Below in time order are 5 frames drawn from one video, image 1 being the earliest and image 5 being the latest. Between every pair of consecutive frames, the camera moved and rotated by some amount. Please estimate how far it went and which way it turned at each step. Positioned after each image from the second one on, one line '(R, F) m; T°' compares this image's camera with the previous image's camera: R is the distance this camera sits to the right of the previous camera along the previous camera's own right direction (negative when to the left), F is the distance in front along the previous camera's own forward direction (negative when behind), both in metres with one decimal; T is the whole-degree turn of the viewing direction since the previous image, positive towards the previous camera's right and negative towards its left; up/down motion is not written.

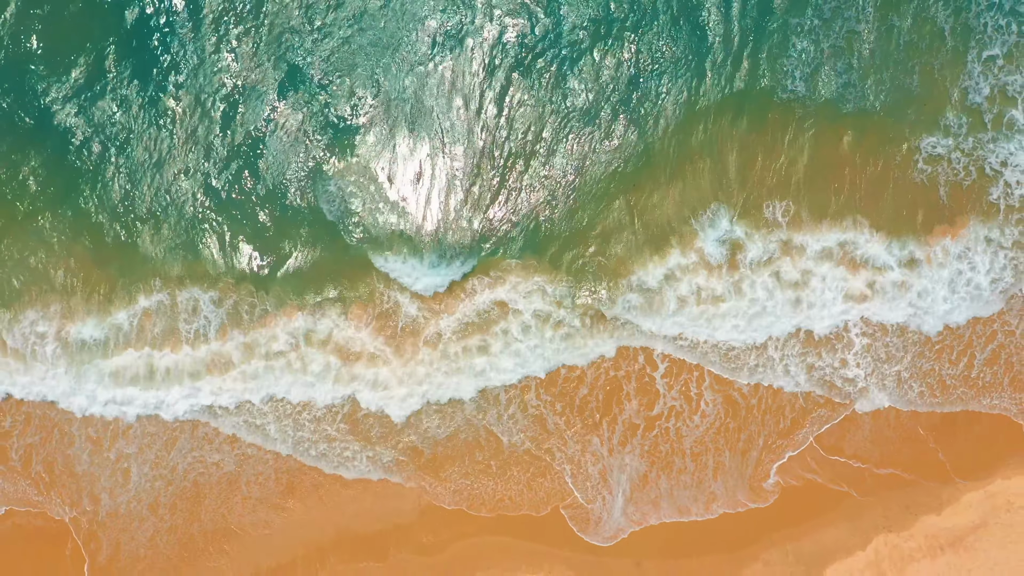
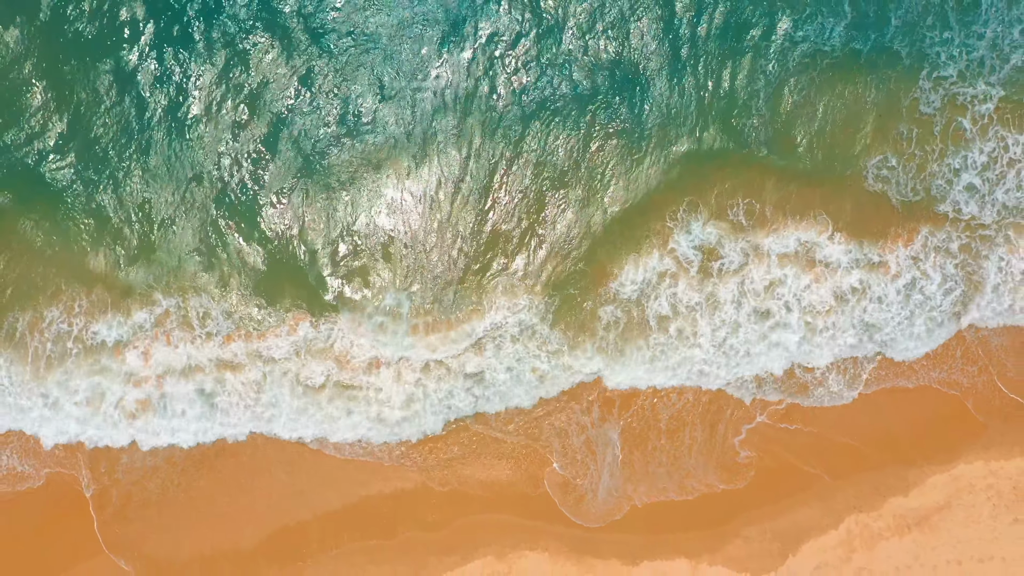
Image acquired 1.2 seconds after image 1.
(+0.7, -1.3) m; -2°
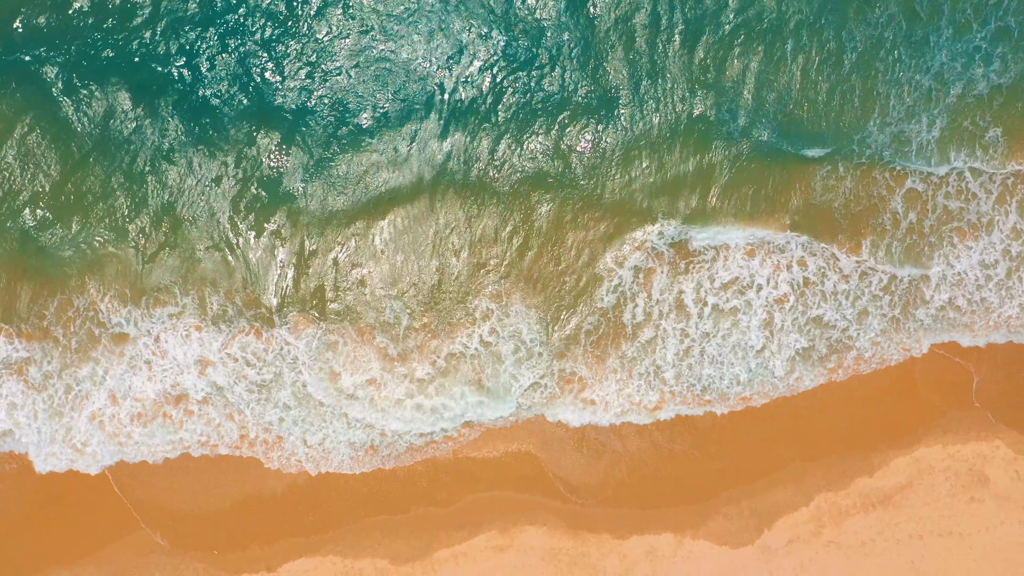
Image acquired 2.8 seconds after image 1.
(+0.8, -1.9) m; -2°
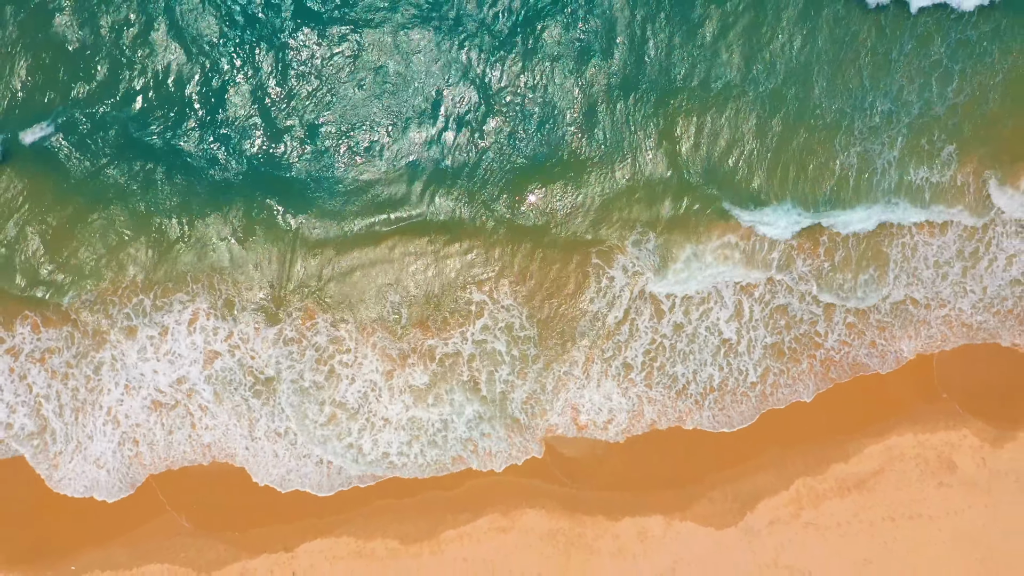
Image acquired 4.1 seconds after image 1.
(+0.7, -1.4) m; -1°
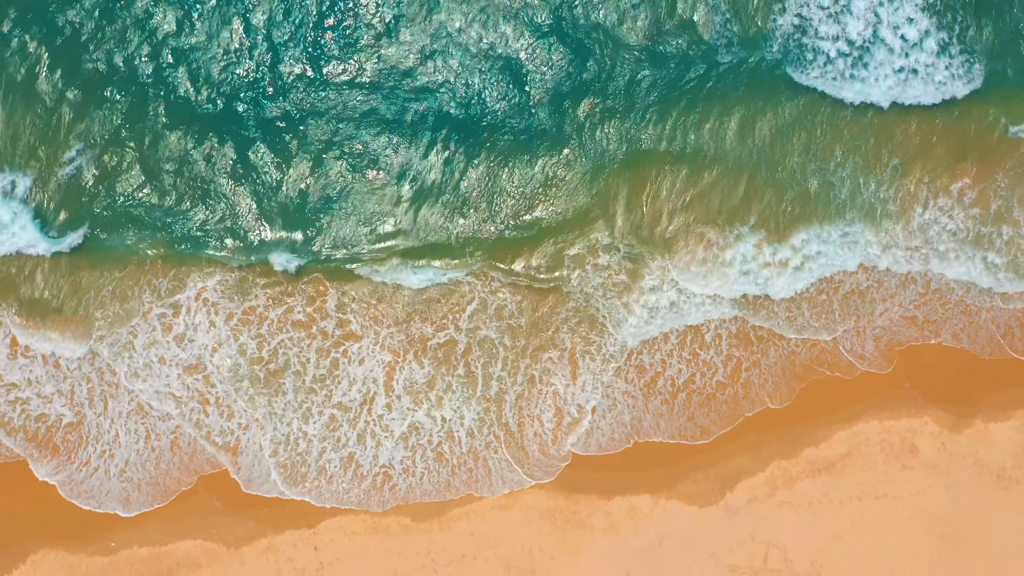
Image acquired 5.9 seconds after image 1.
(+1.1, -1.9) m; -2°
